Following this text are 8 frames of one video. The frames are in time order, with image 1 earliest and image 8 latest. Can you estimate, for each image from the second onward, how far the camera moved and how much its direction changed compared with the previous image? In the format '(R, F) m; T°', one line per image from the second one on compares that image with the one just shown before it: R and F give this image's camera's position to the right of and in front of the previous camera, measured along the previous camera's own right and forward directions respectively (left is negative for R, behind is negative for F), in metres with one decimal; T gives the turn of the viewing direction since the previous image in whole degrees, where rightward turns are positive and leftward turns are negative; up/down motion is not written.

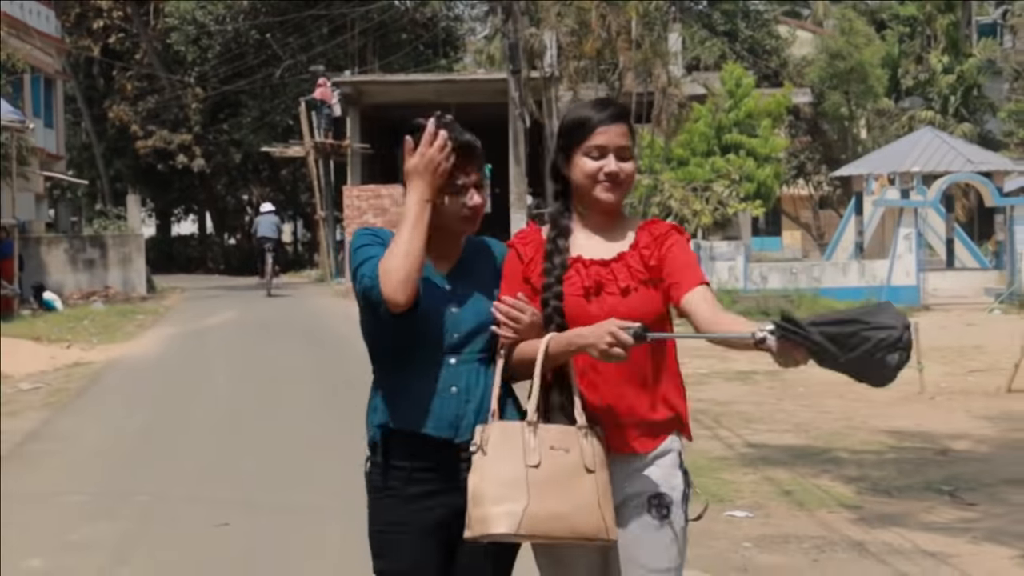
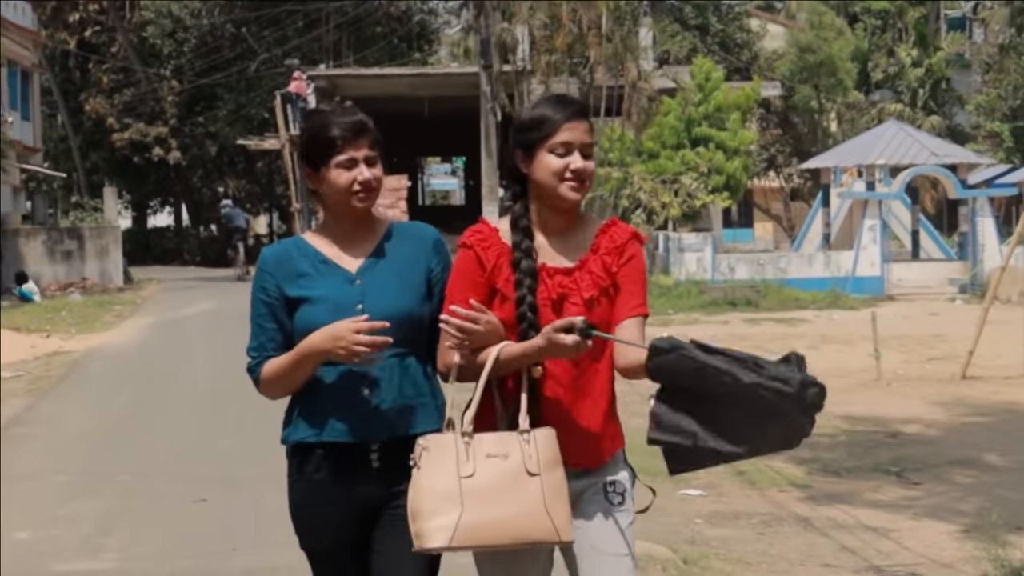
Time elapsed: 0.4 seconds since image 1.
(+0.1, -0.3) m; +1°
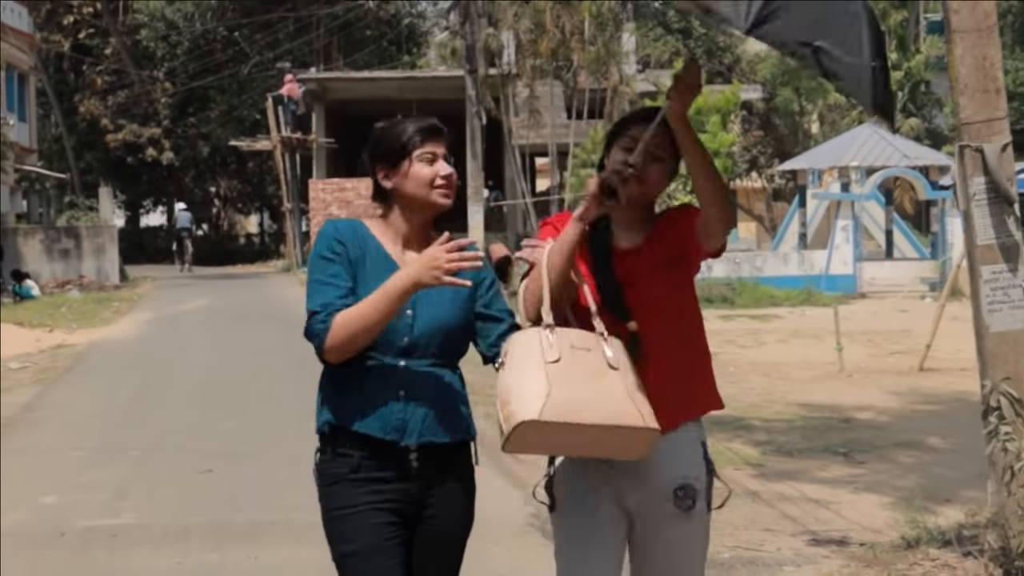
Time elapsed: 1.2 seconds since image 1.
(+0.1, -0.7) m; 0°
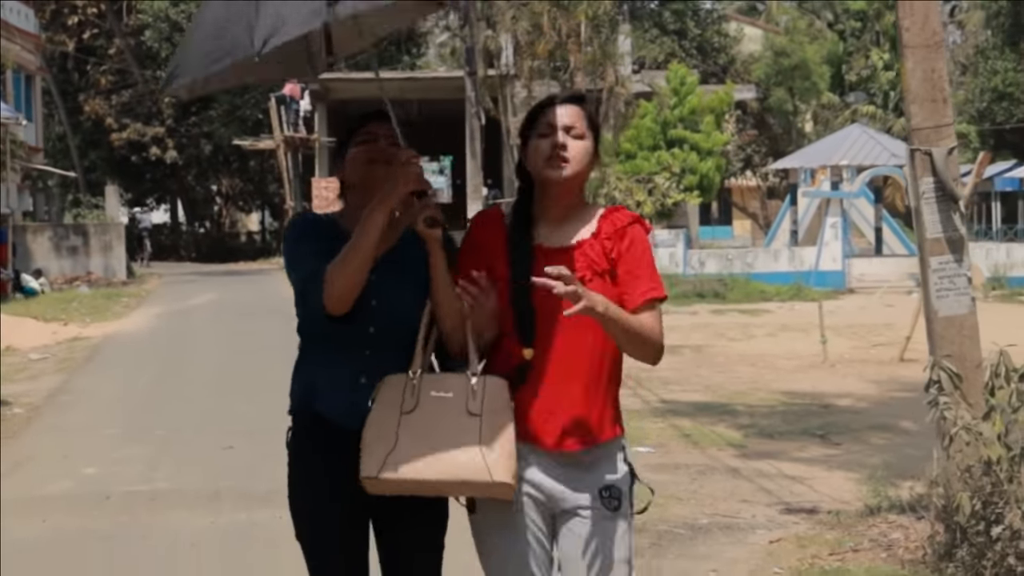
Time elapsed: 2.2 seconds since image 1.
(0.0, -0.6) m; 0°
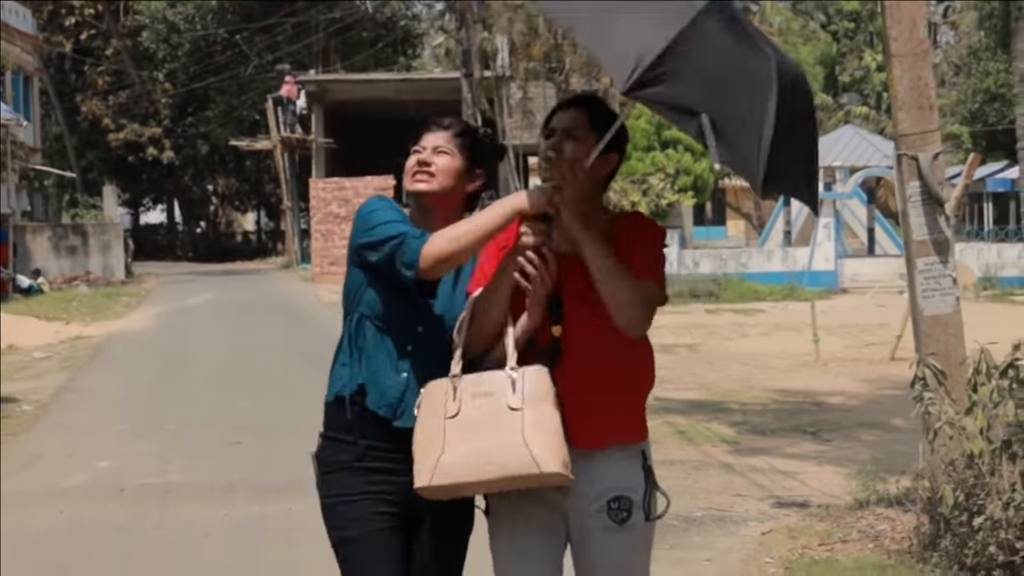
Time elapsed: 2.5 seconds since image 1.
(0.0, -0.2) m; 0°
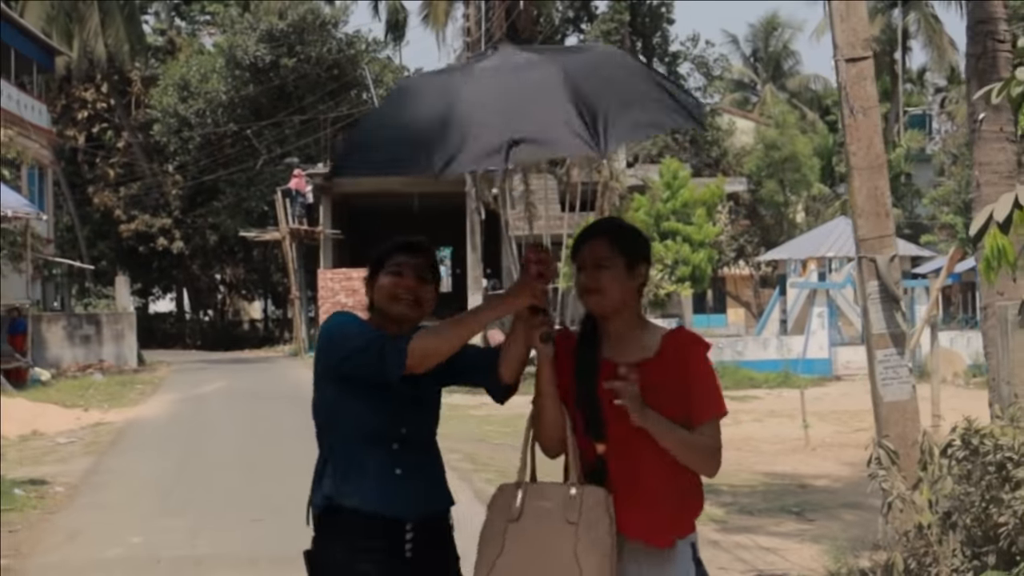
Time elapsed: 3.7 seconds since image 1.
(0.0, -0.7) m; 0°
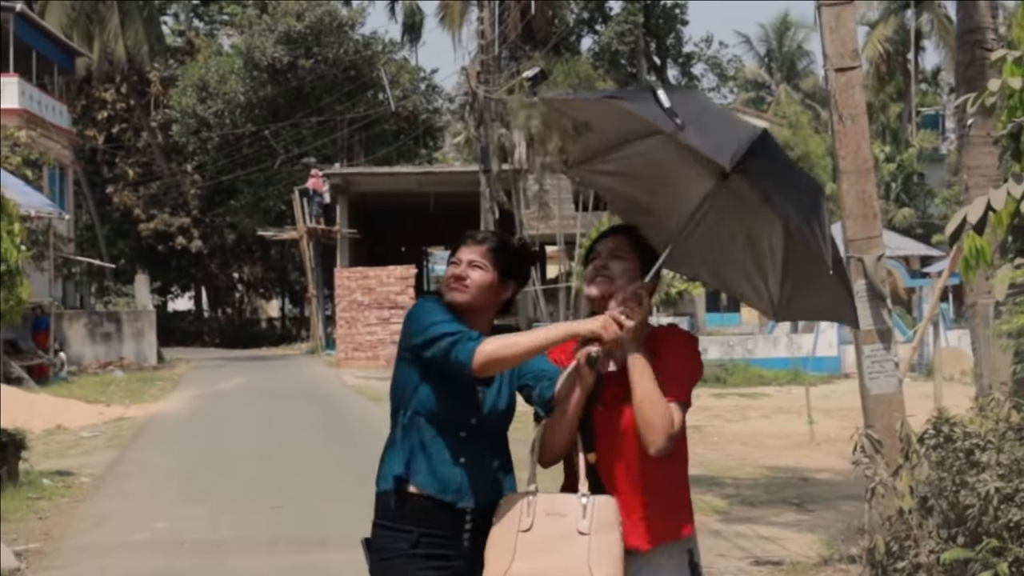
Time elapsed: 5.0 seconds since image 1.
(+0.1, -0.4) m; -1°
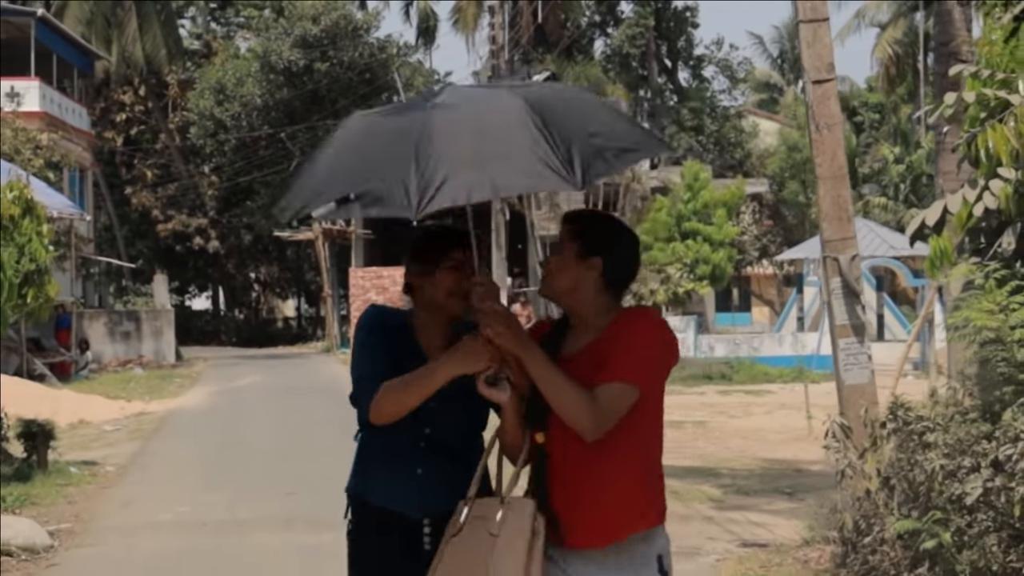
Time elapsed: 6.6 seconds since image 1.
(+0.1, -0.5) m; -1°
